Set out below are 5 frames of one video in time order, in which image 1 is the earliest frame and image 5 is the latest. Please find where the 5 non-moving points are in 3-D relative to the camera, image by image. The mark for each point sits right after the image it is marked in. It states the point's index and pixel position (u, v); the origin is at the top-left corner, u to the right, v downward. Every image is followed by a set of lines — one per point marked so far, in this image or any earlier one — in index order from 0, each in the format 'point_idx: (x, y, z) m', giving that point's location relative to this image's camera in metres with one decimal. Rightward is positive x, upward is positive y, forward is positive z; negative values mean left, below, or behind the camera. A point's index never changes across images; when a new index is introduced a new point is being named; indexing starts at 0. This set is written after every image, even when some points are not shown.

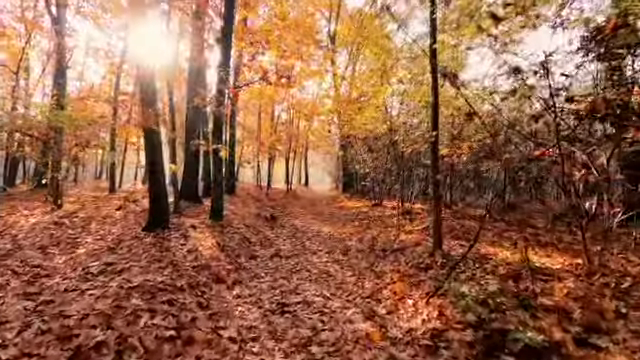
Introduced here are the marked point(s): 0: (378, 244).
0: (+2.3, -2.5, +12.7) m
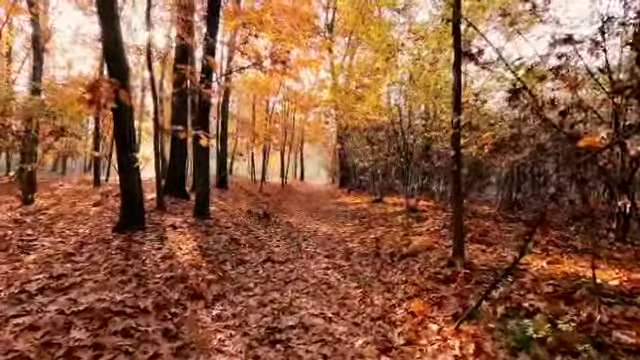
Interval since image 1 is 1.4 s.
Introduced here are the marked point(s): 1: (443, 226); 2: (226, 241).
0: (+2.2, -2.3, +11.2) m
1: (+4.8, -1.8, +12.5) m
2: (-3.2, -2.1, +11.0) m
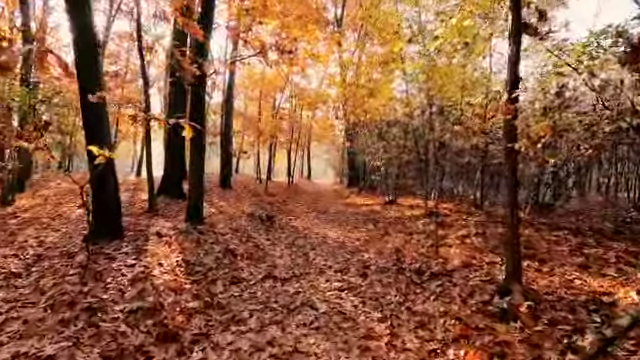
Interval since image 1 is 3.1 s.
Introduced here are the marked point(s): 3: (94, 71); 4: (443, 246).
0: (+2.6, -2.3, +9.4) m
1: (+5.1, -1.8, +10.5) m
2: (-2.9, -2.1, +9.3) m
3: (-5.8, +2.7, +8.3) m
4: (+3.7, -2.0, +9.8) m
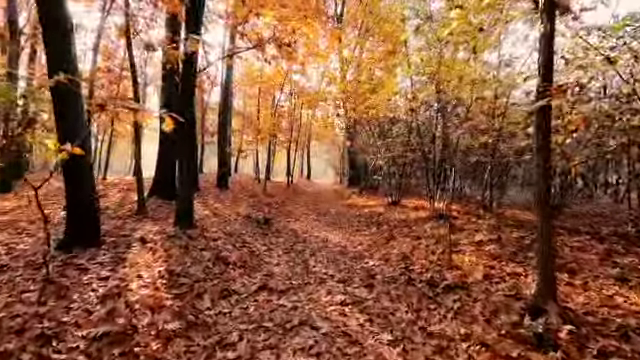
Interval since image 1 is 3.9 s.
0: (+2.6, -2.4, +8.5) m
1: (+5.1, -1.8, +9.7) m
2: (-2.8, -2.1, +8.4) m
3: (-5.7, +2.7, +7.4) m
4: (+3.7, -2.0, +8.9) m
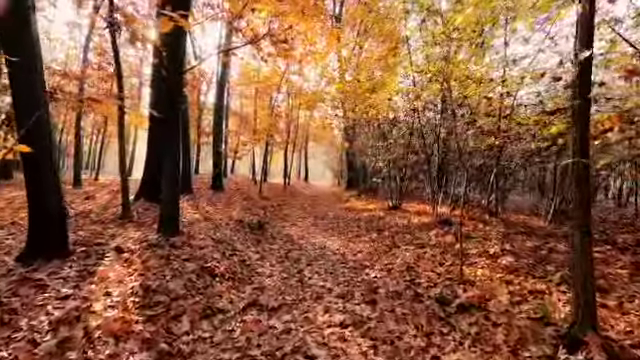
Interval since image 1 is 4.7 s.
0: (+2.5, -2.5, +7.6) m
1: (+5.0, -1.9, +8.8) m
2: (-2.9, -2.1, +7.5) m
3: (-5.8, +2.7, +6.5) m
4: (+3.7, -2.1, +8.1) m
